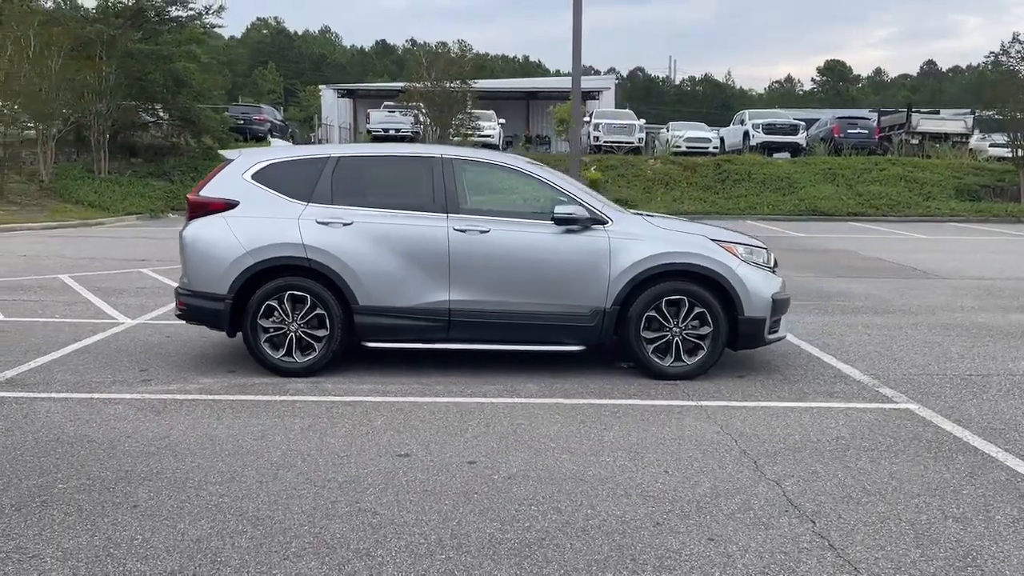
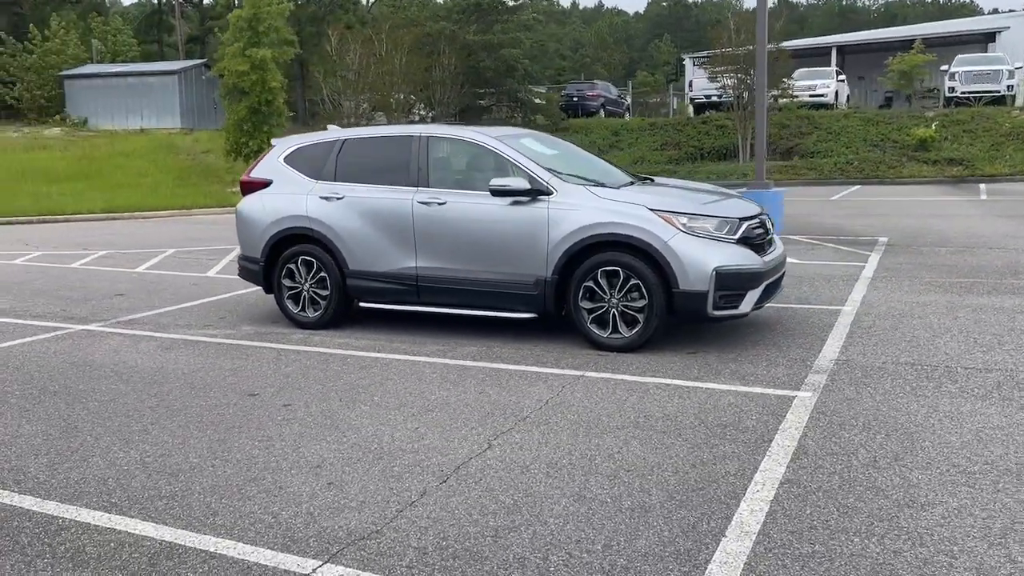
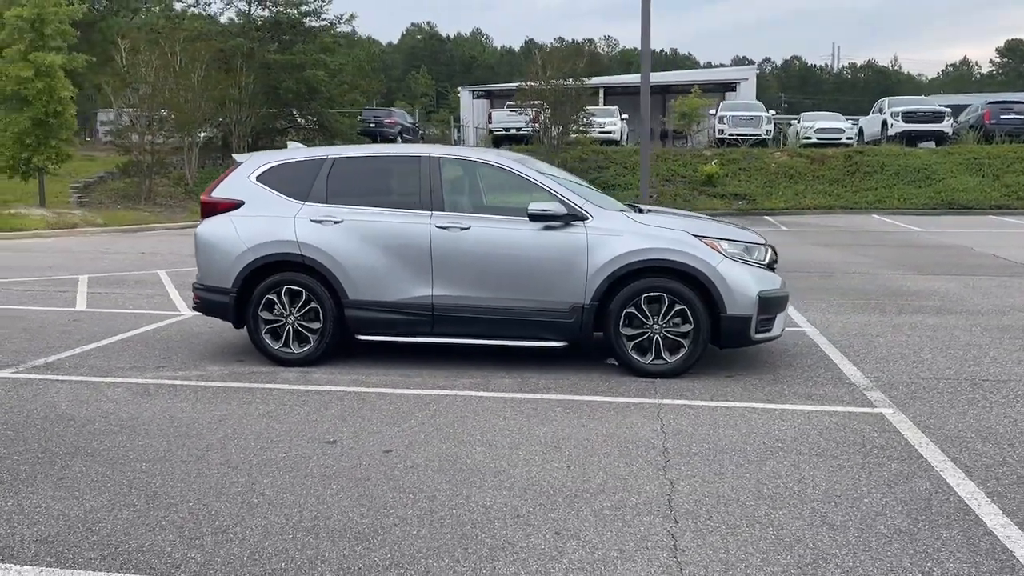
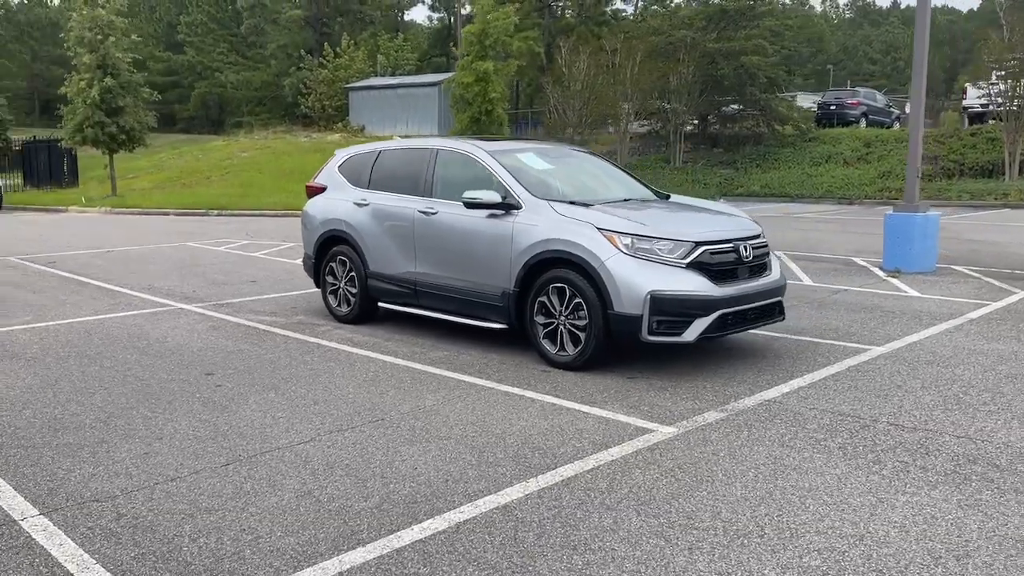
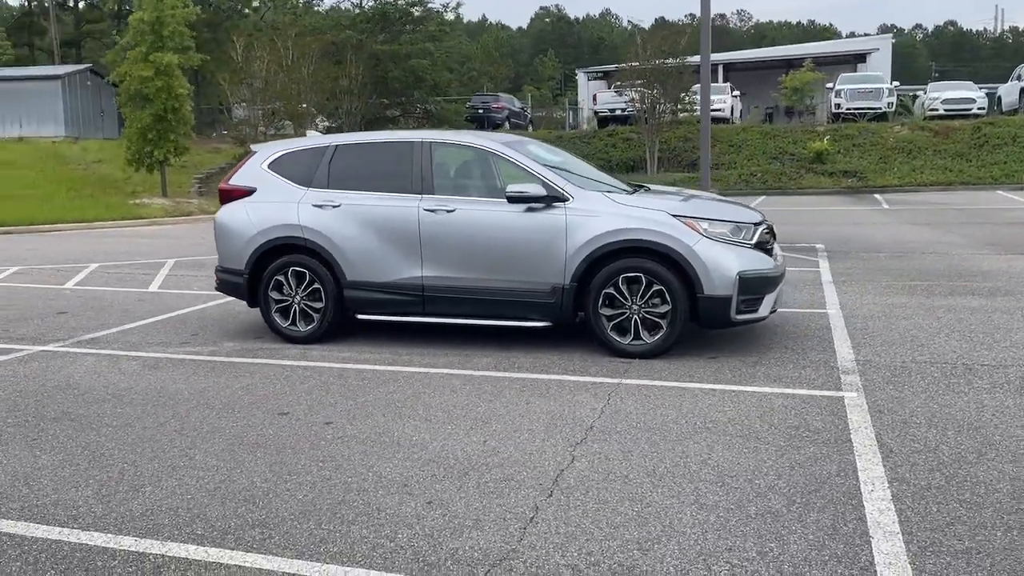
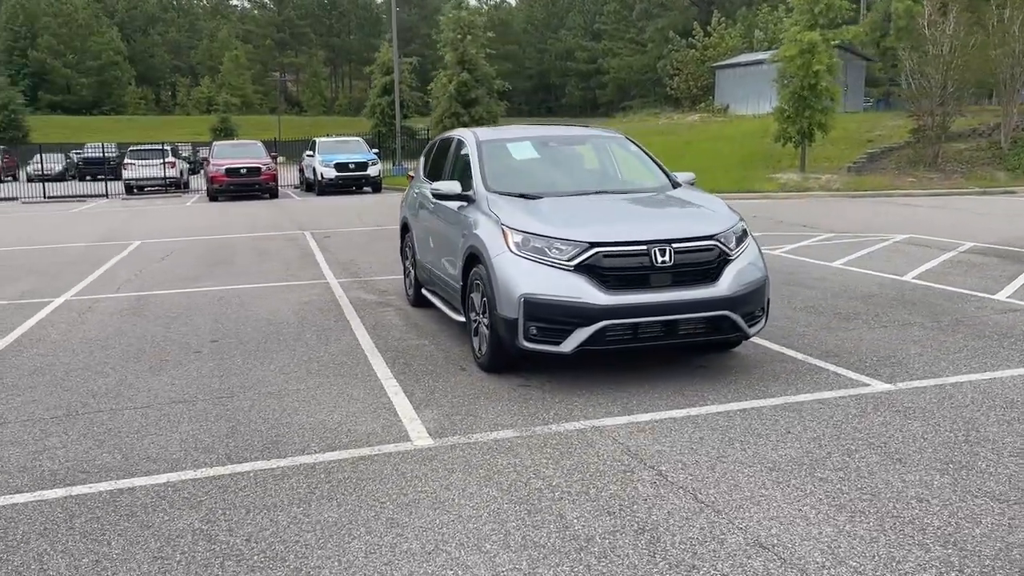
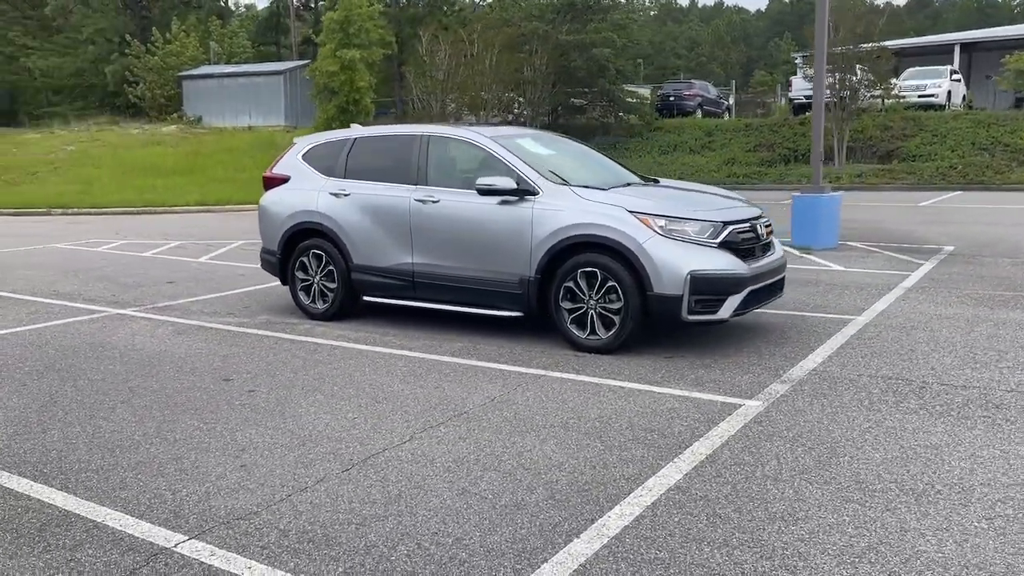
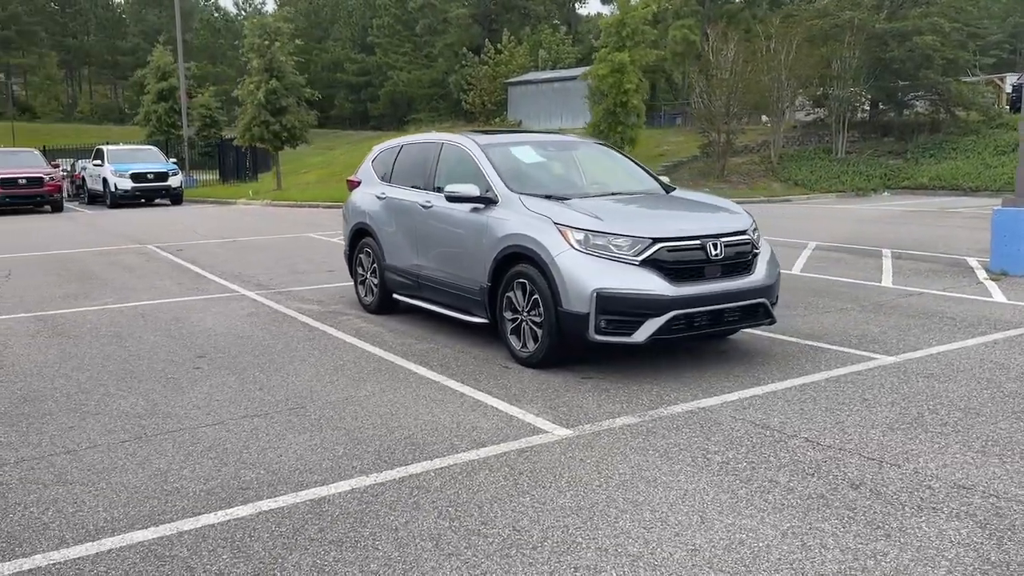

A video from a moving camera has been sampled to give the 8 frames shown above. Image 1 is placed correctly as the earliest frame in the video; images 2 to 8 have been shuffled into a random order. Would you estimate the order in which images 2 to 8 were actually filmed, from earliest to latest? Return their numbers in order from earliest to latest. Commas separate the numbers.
3, 5, 2, 7, 4, 8, 6
